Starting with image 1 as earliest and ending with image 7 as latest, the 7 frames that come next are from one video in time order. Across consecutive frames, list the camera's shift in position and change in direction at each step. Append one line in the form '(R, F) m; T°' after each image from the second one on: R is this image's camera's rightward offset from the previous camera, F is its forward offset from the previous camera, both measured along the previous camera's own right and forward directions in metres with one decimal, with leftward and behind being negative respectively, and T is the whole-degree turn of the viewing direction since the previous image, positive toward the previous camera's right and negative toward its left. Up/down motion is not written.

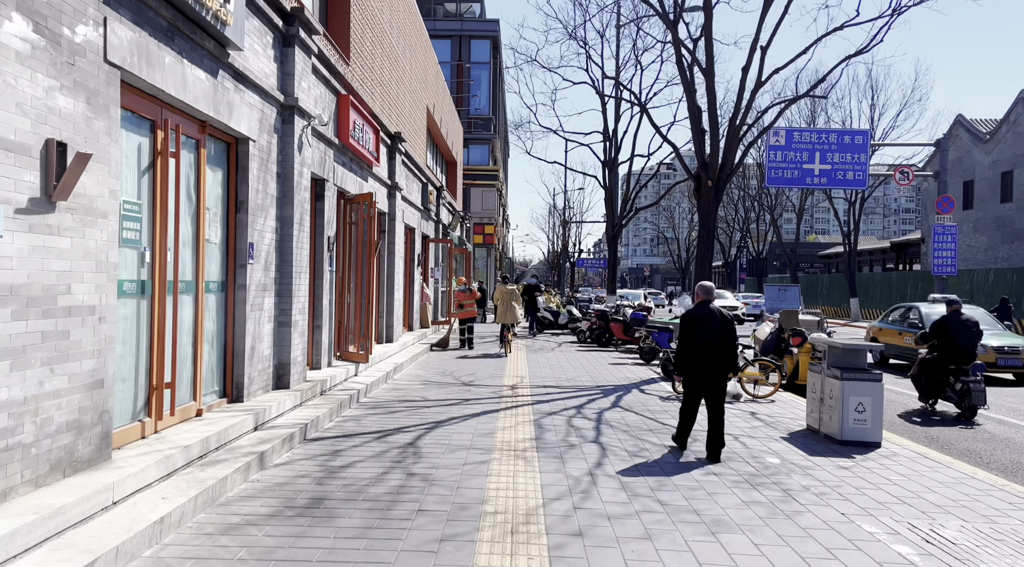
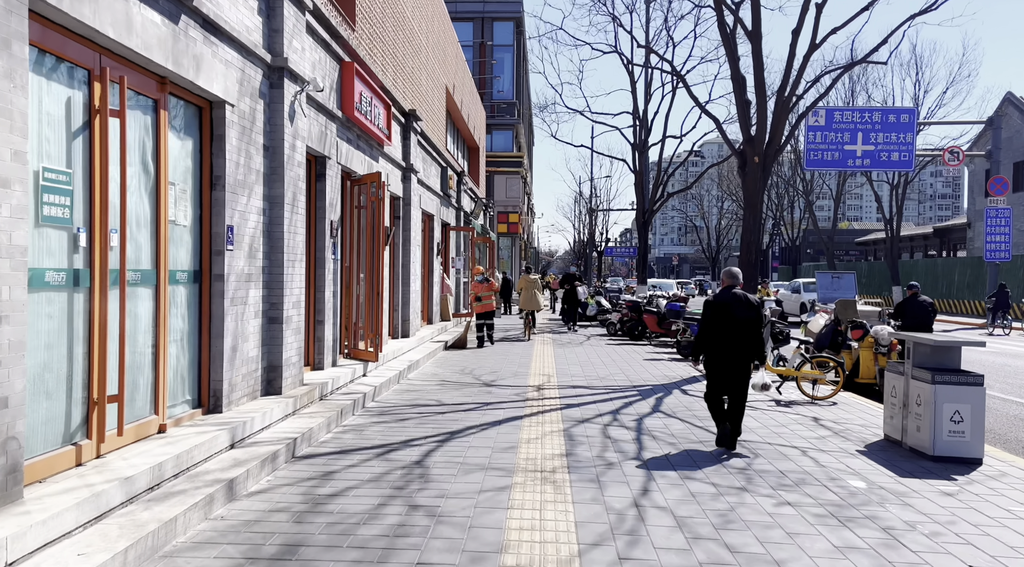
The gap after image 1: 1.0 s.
(0.0, +1.3) m; -2°
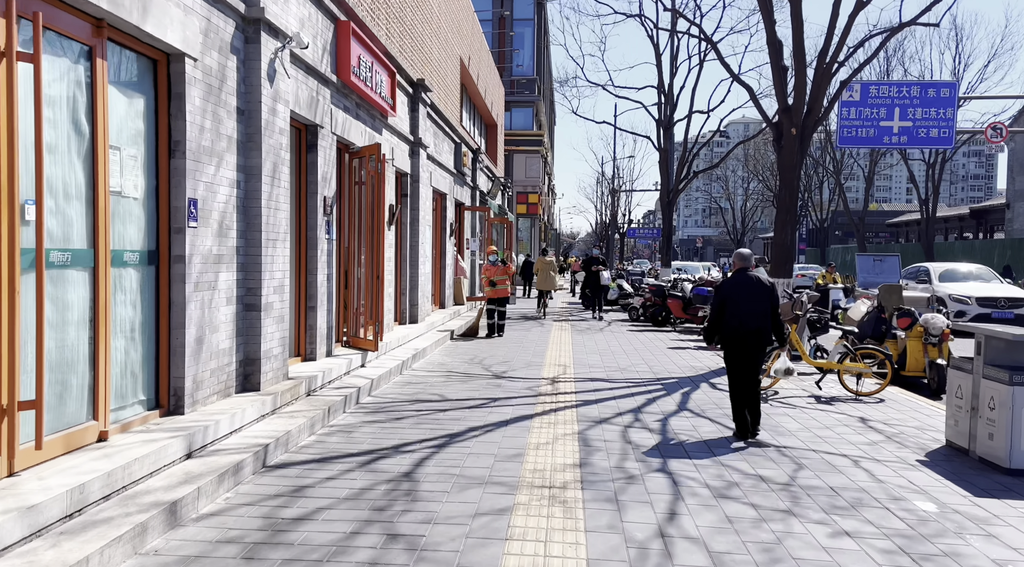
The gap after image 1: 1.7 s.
(+0.1, +1.0) m; -1°
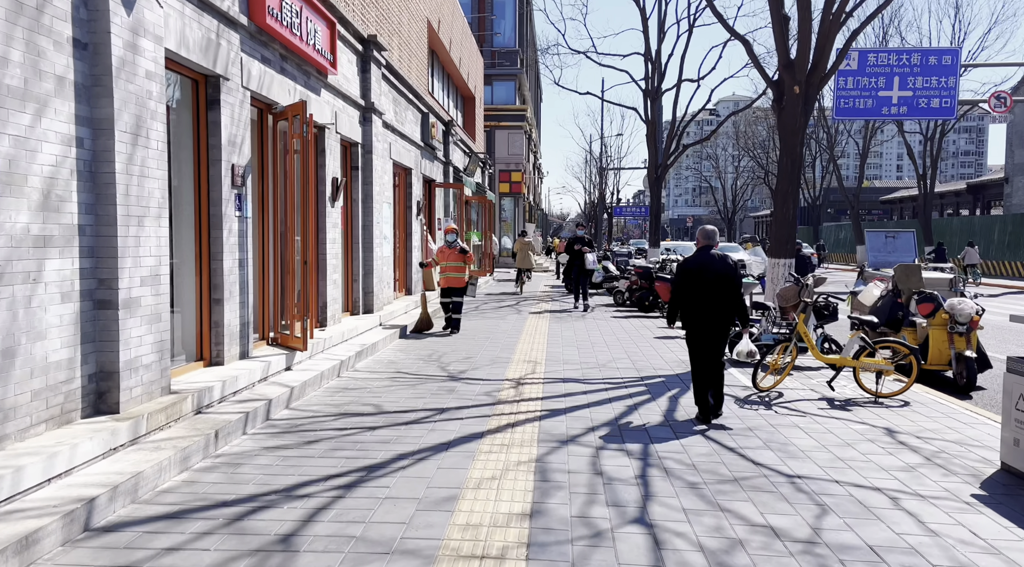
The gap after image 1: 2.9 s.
(+0.4, +1.6) m; +1°
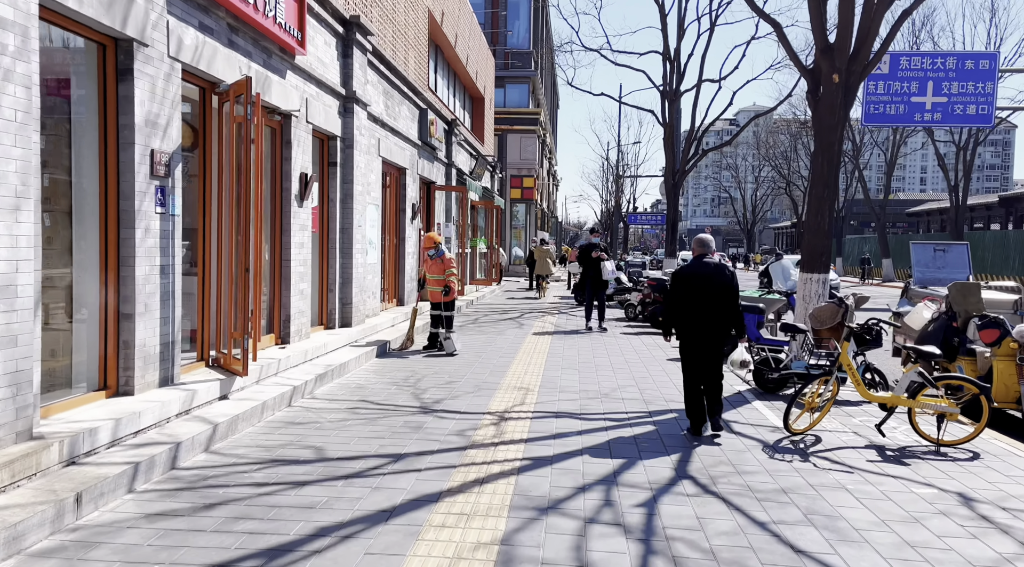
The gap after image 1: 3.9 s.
(+0.3, +1.4) m; -1°
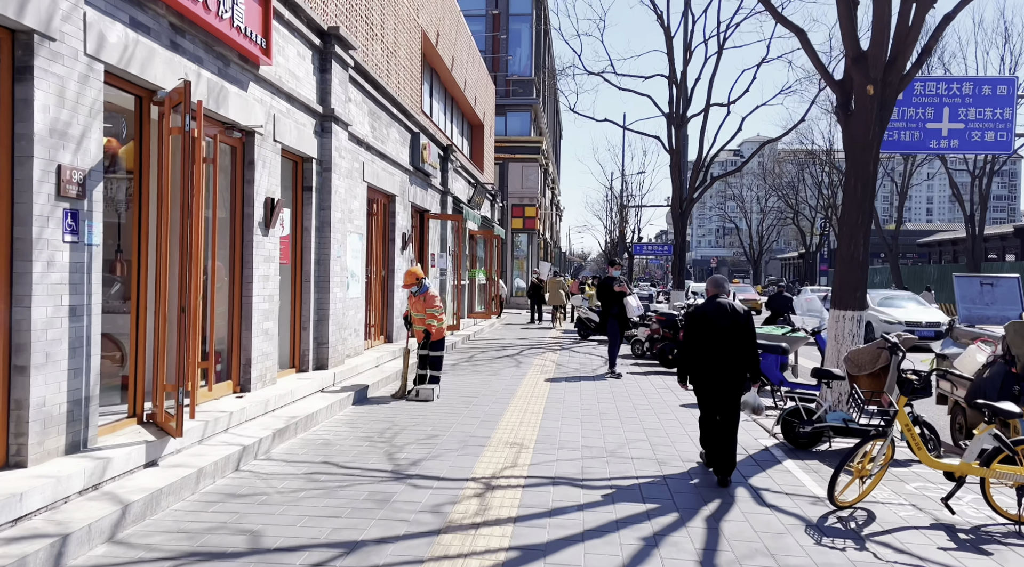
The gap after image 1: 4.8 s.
(+0.1, +1.2) m; 0°
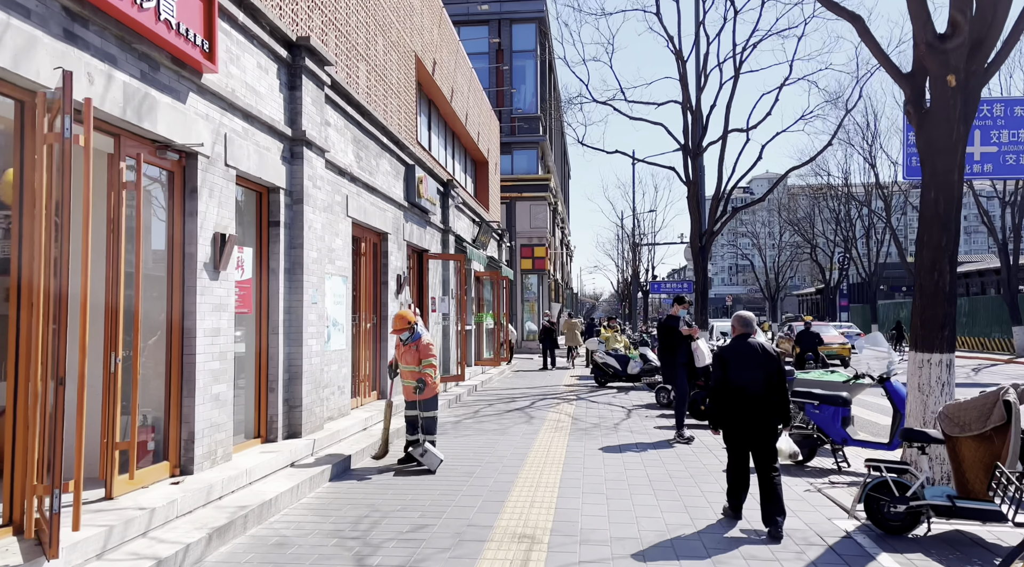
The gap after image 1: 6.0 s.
(+0.1, +1.6) m; -1°
